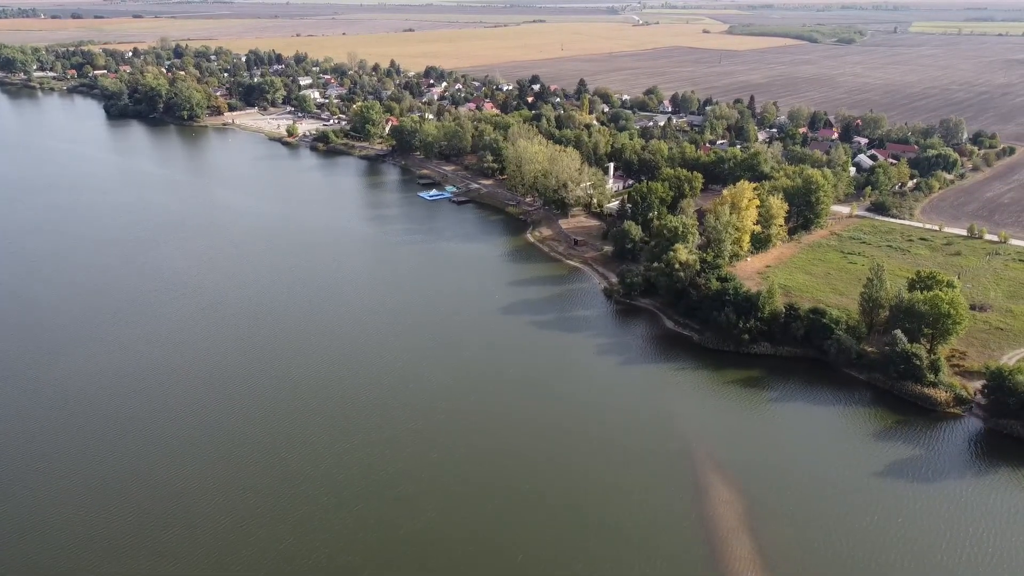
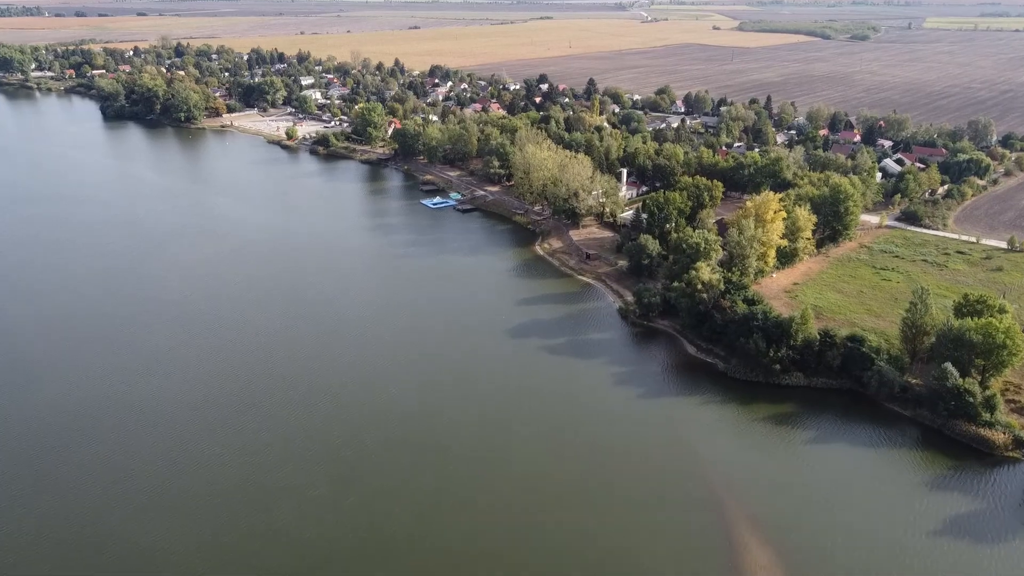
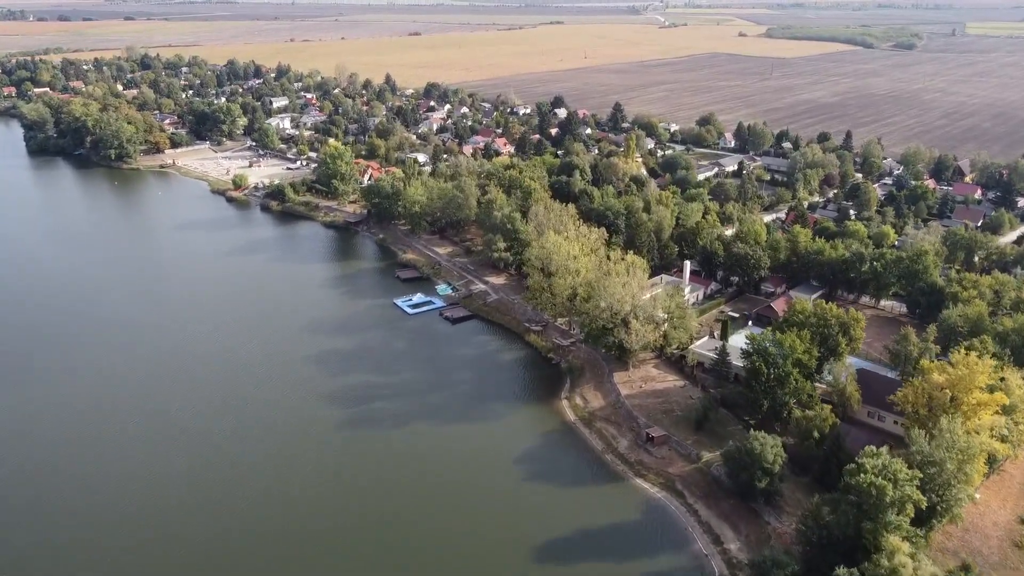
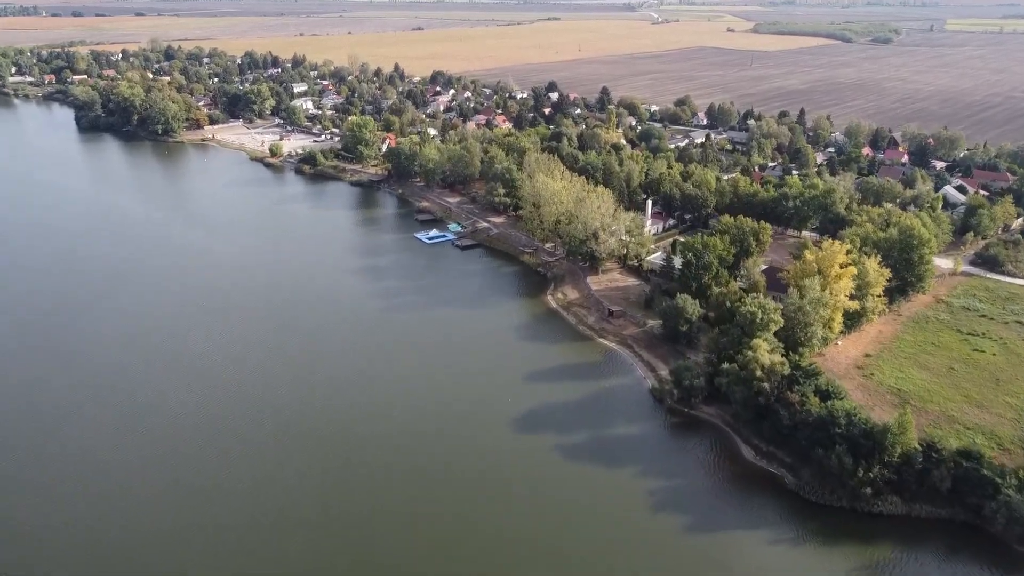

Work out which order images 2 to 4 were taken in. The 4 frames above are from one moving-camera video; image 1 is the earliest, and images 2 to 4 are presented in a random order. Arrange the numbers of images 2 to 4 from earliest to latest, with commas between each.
2, 4, 3
